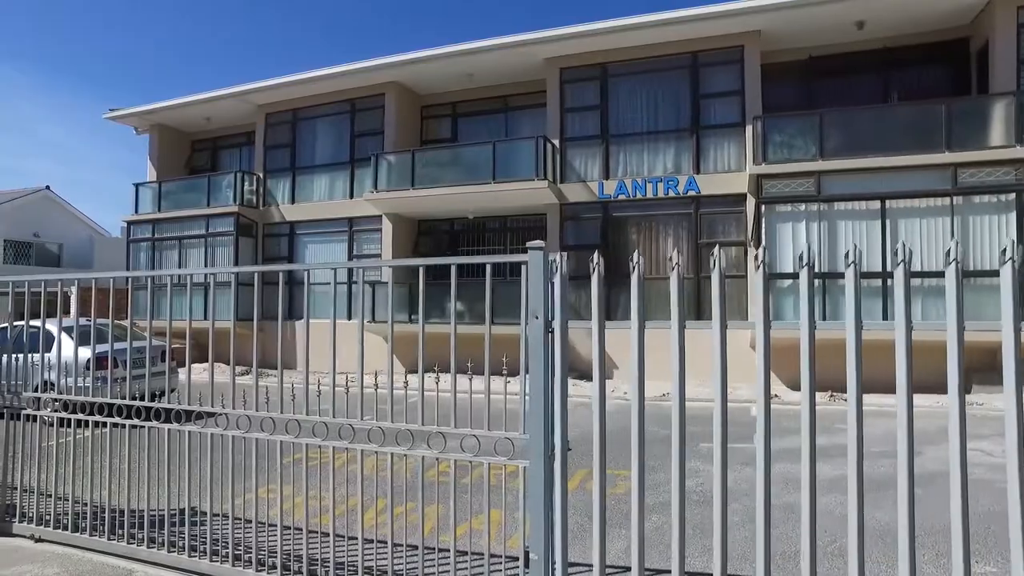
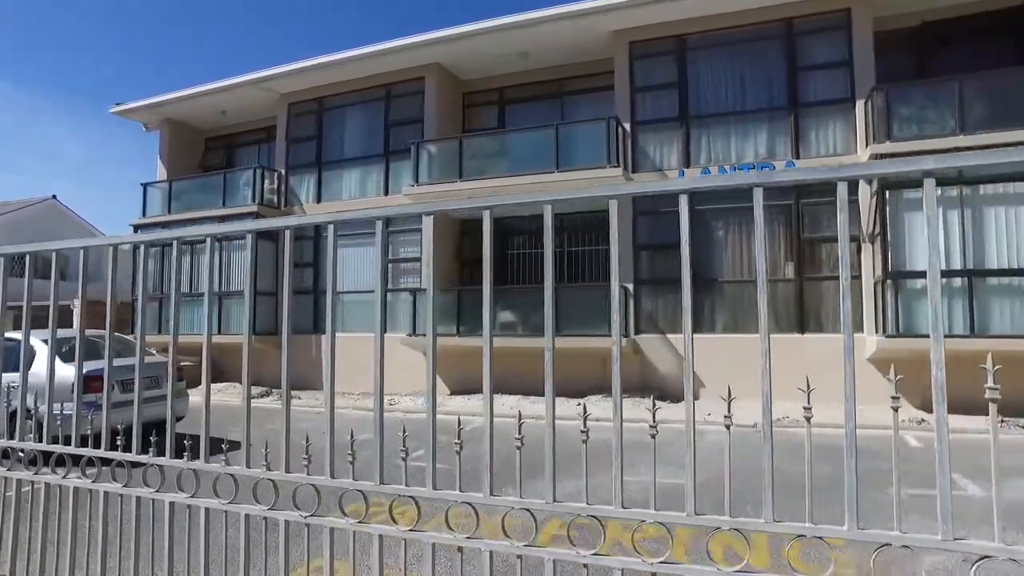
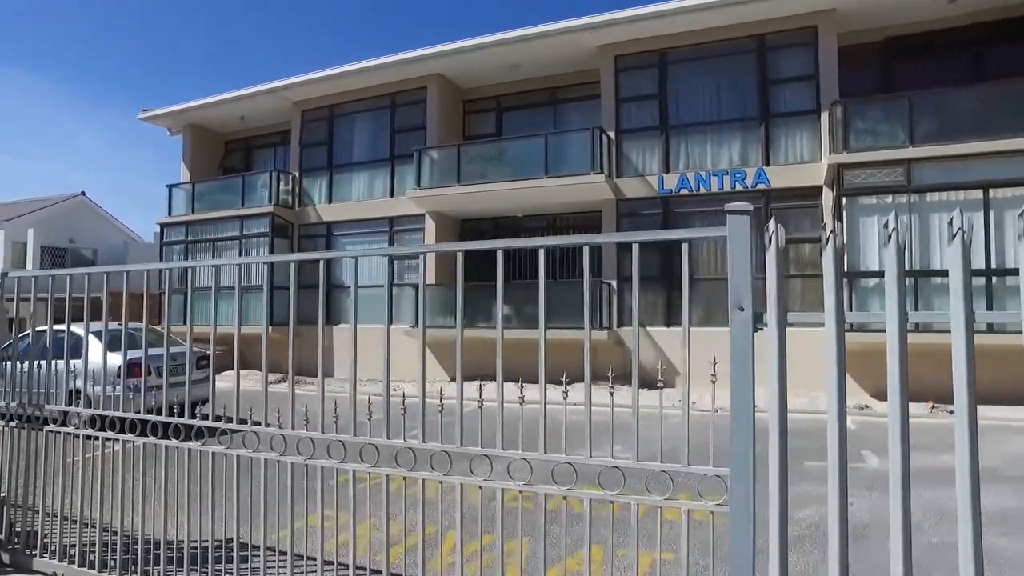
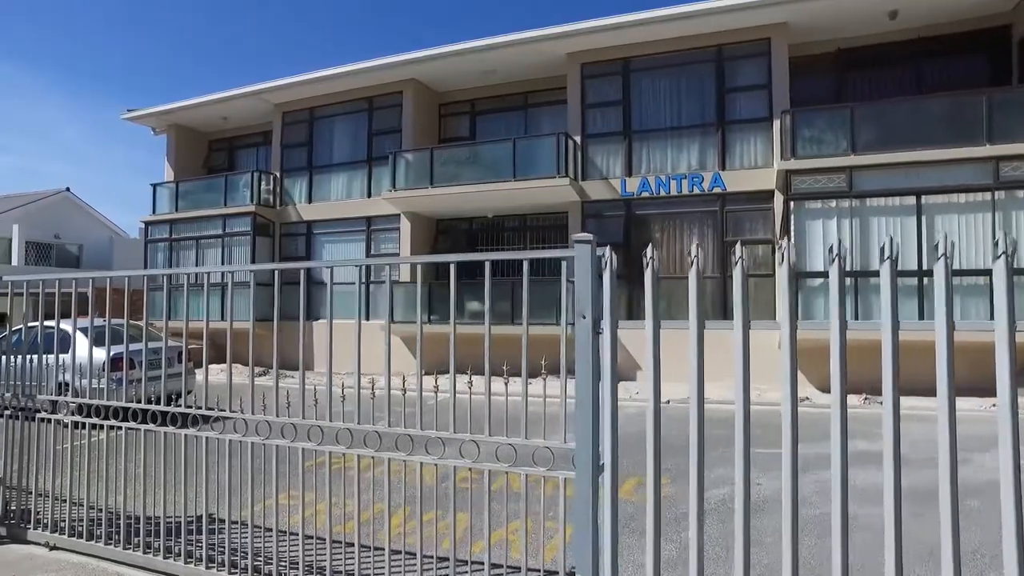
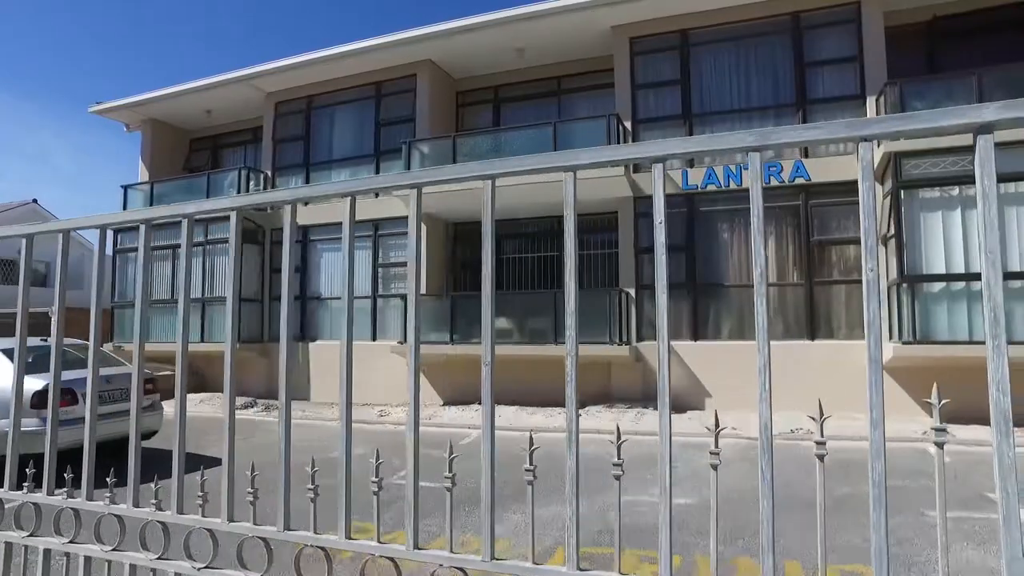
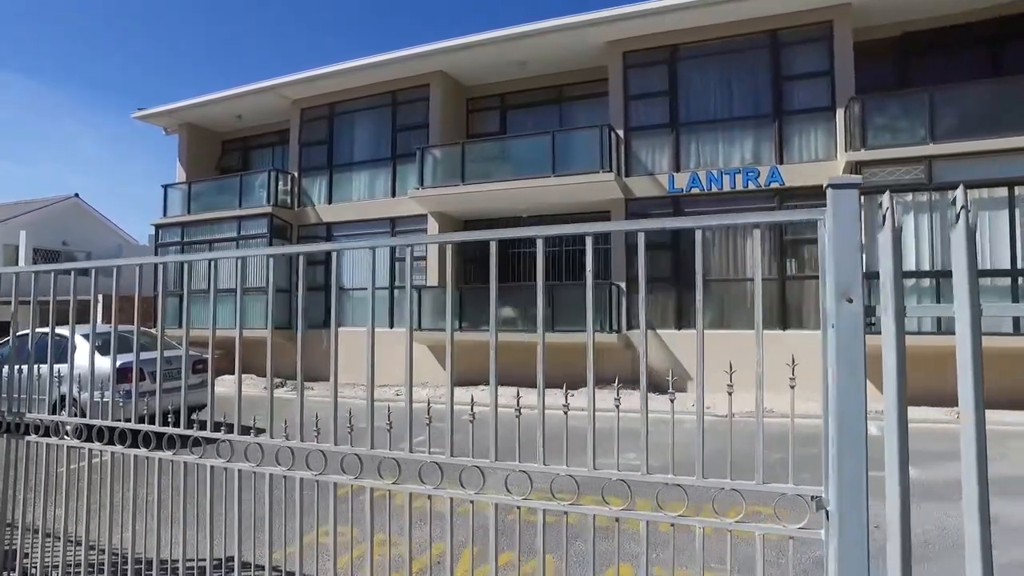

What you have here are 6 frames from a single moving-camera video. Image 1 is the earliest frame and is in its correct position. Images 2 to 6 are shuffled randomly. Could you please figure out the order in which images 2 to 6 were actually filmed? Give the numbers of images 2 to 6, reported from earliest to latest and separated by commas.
4, 3, 6, 2, 5
